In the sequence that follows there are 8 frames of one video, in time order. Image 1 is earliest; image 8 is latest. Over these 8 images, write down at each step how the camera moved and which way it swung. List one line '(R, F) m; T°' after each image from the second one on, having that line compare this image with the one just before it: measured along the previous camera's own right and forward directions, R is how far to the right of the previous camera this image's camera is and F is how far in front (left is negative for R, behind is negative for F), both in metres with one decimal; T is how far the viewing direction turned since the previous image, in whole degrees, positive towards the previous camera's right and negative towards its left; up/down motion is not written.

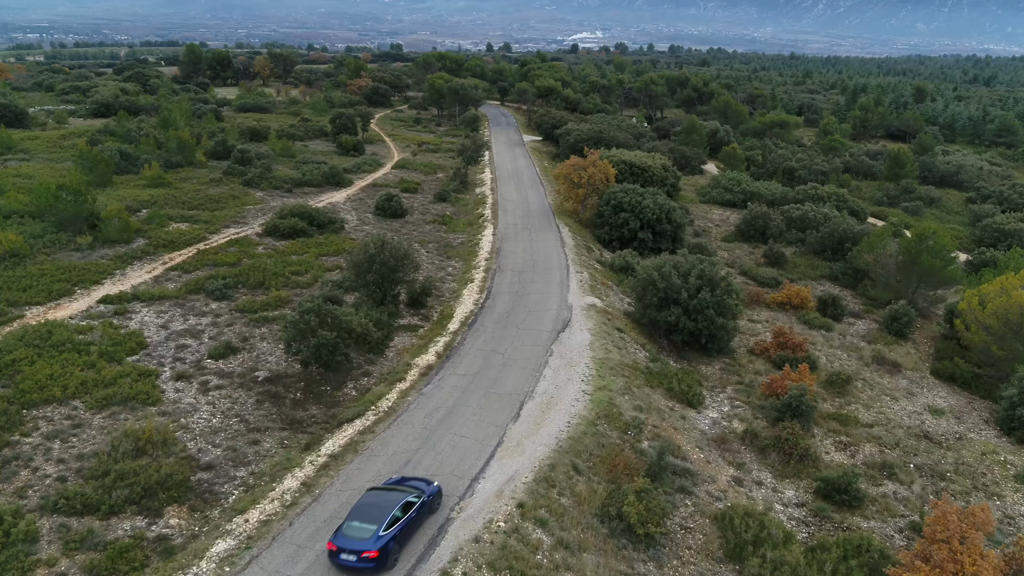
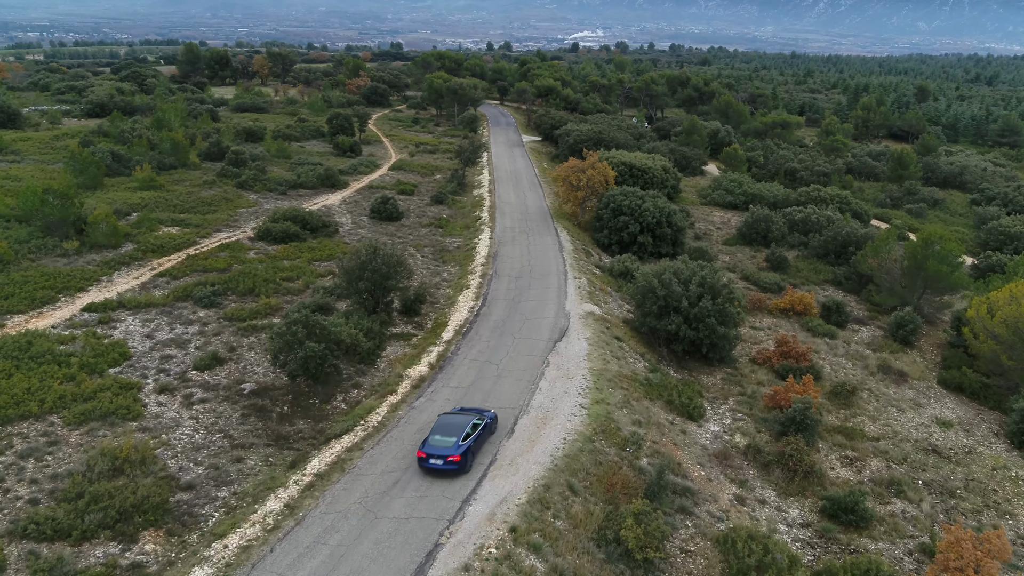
(+0.1, +0.6) m; 0°
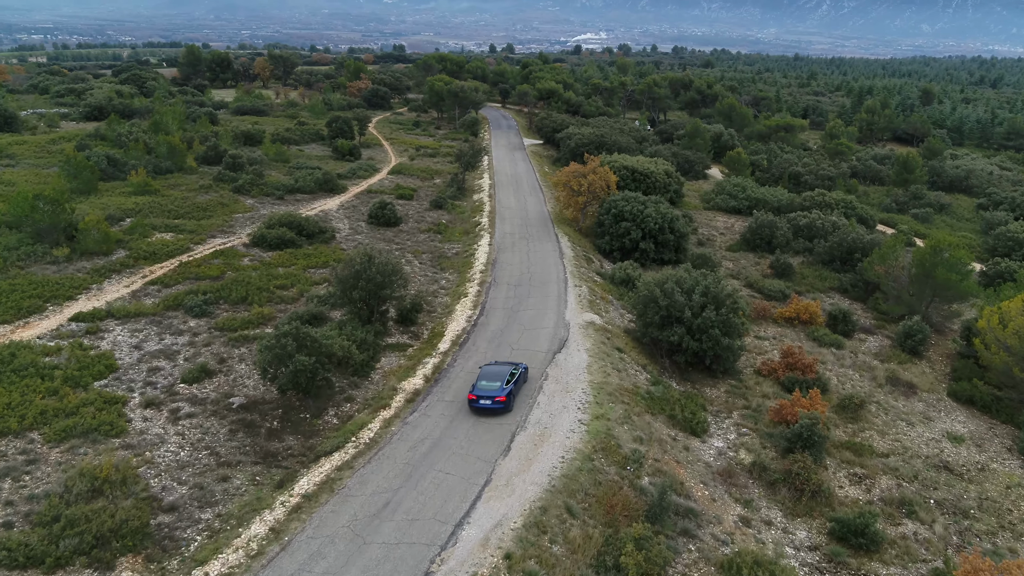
(+0.1, +0.5) m; 0°
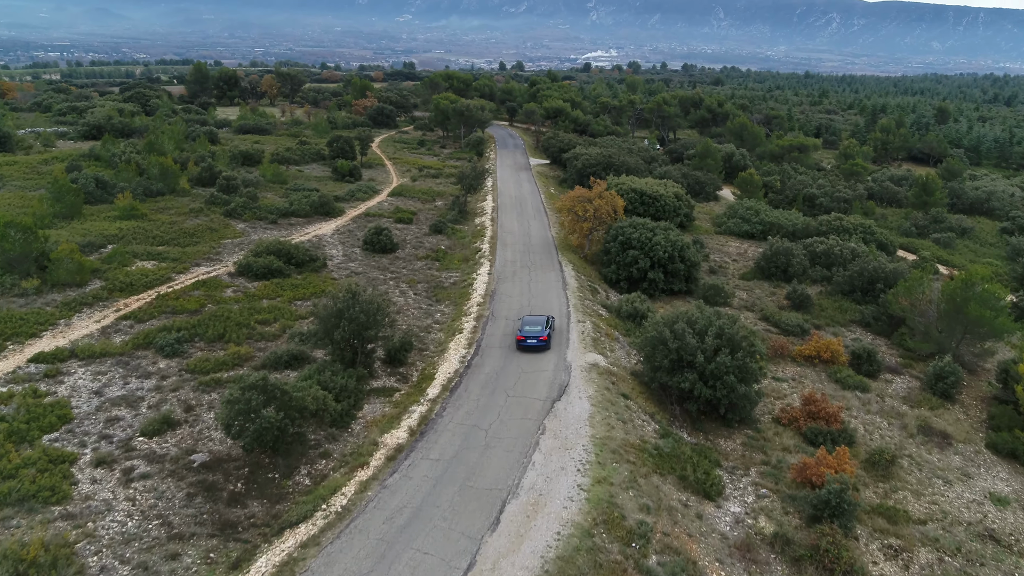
(+0.3, +1.6) m; -1°
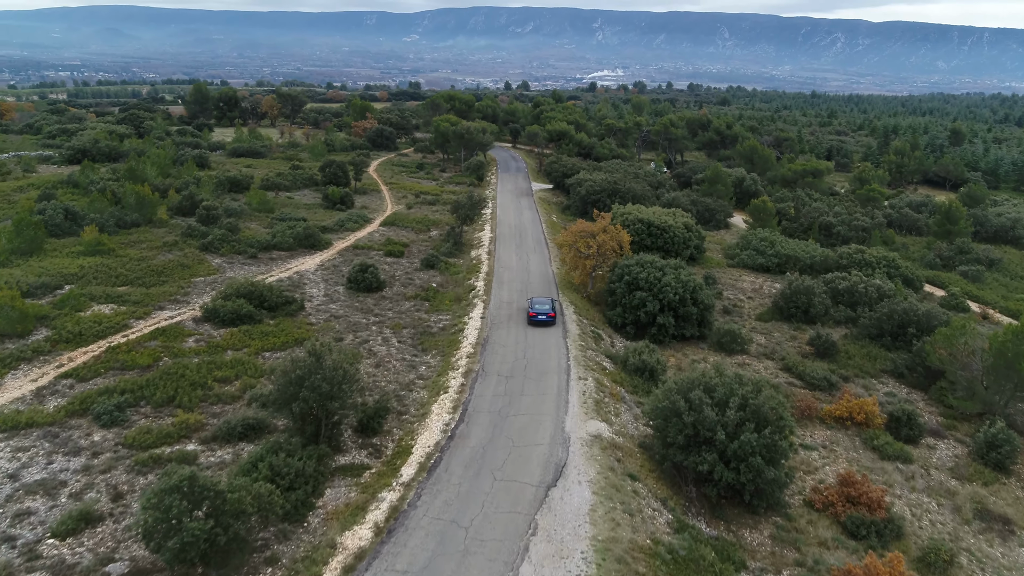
(+0.4, +2.5) m; 0°
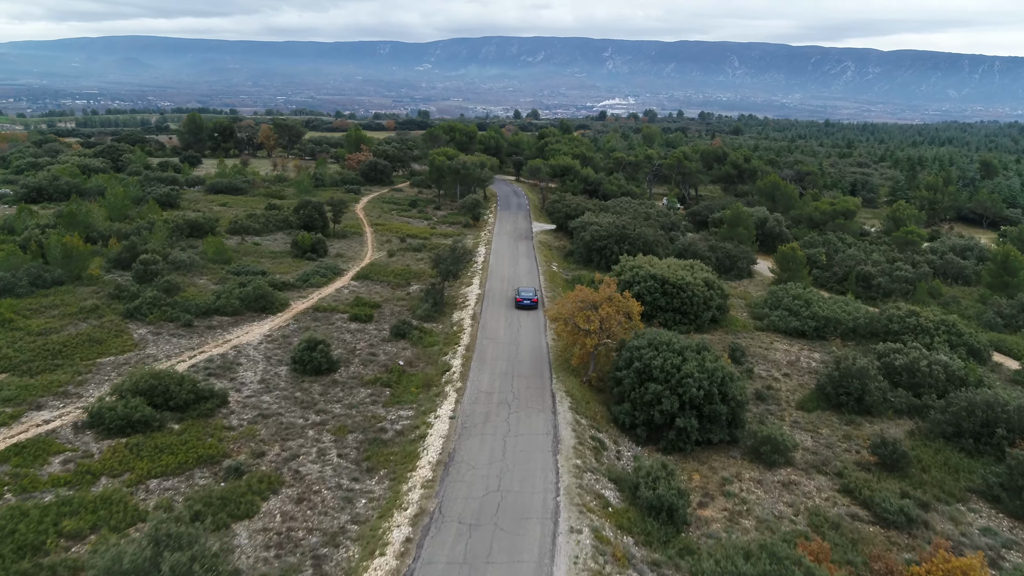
(+0.9, +5.4) m; -1°
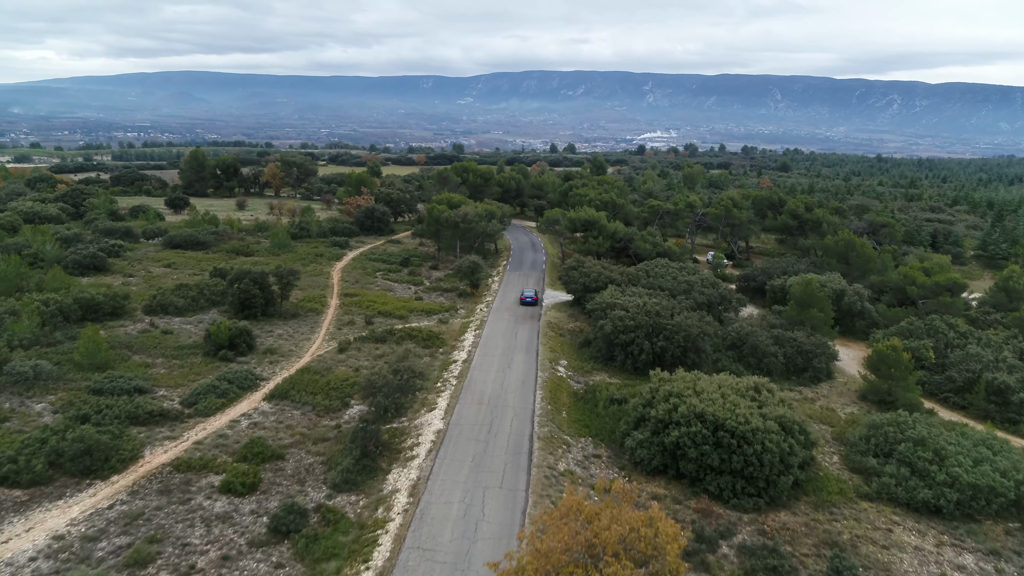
(+1.8, +10.5) m; -3°
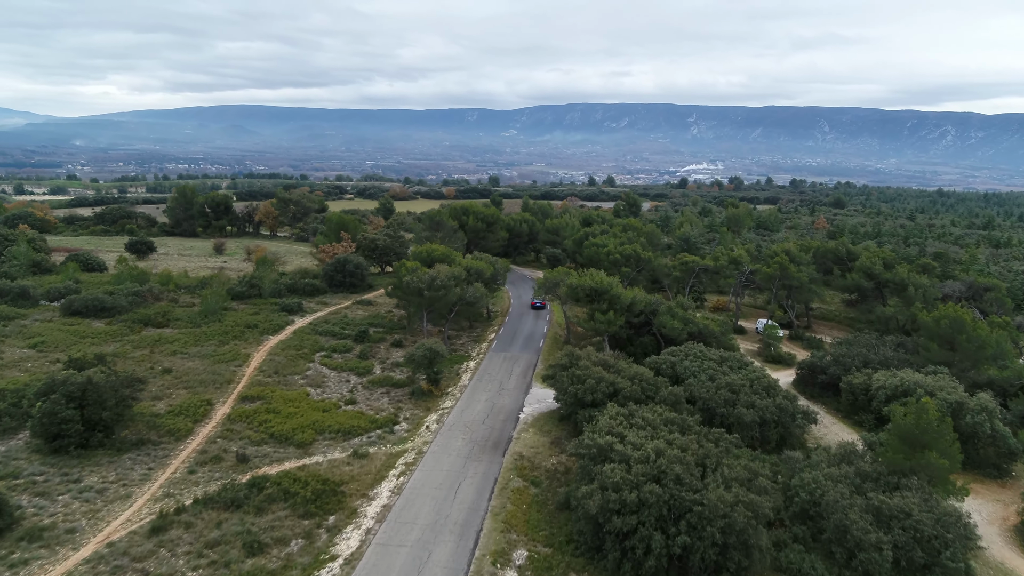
(+2.9, +11.8) m; -3°
